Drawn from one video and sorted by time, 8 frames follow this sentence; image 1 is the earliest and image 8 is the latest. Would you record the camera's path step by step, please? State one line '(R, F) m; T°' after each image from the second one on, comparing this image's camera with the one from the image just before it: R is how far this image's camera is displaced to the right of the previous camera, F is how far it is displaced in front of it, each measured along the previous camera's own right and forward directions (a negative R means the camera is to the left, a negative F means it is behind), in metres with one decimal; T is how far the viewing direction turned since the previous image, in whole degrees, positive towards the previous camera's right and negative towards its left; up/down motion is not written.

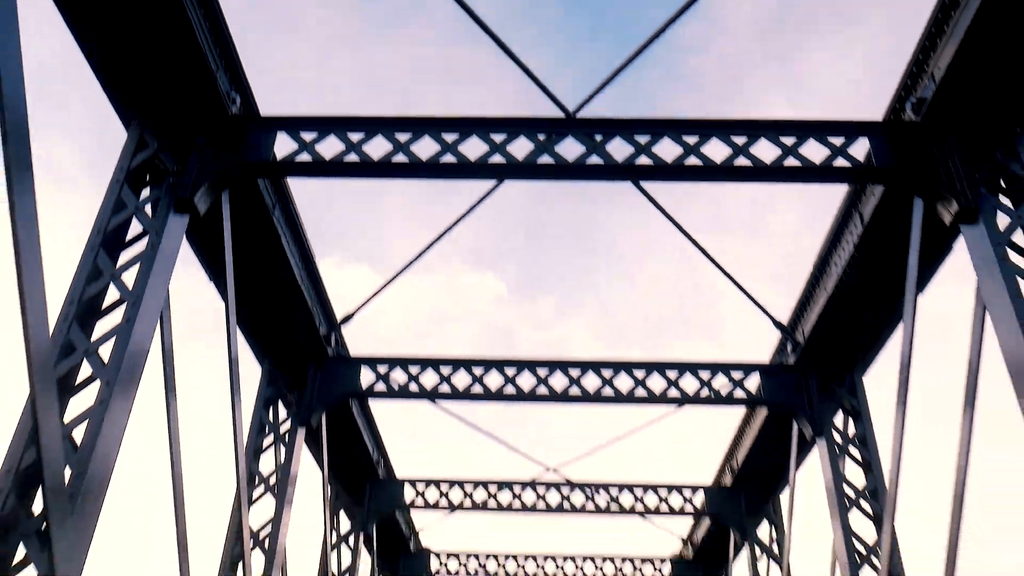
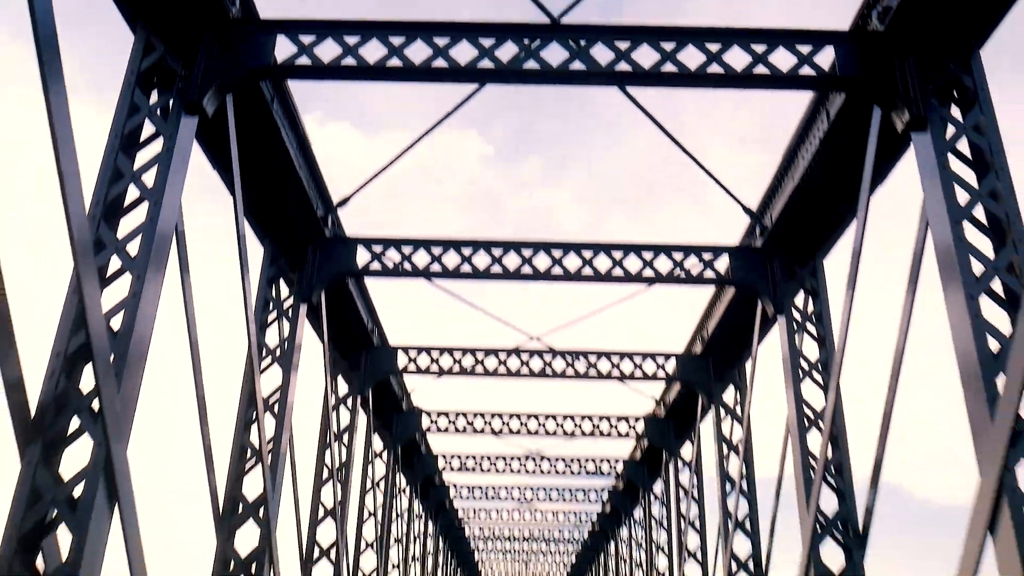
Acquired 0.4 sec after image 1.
(0.0, -0.6) m; +1°
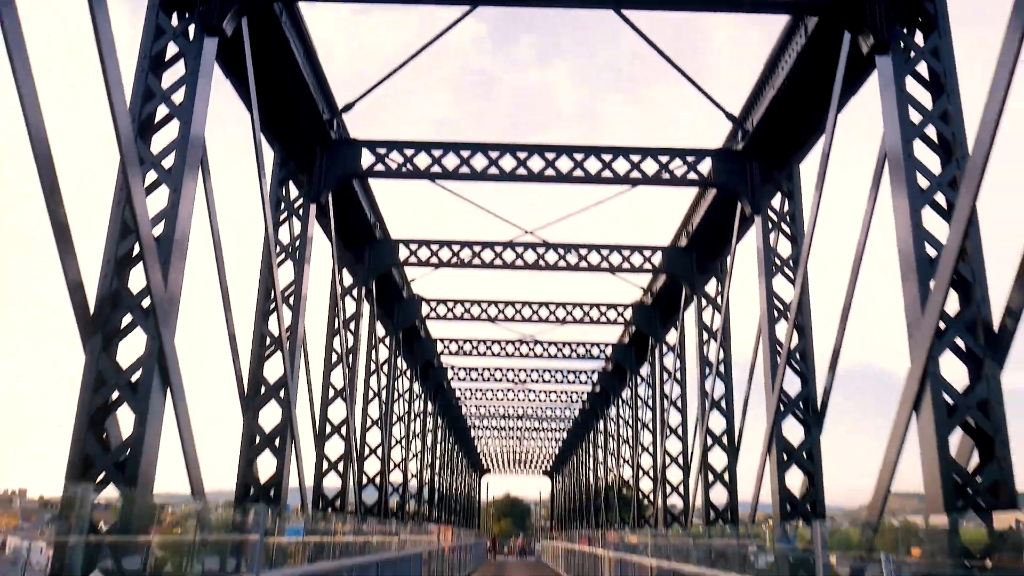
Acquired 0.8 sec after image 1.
(0.0, -0.7) m; 0°
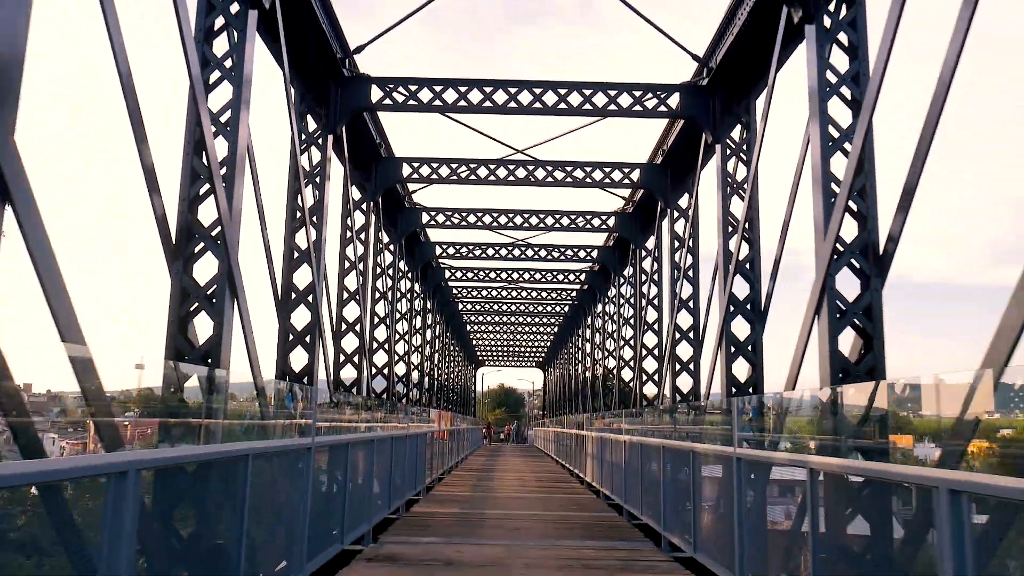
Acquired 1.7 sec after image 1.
(0.0, -1.6) m; 0°
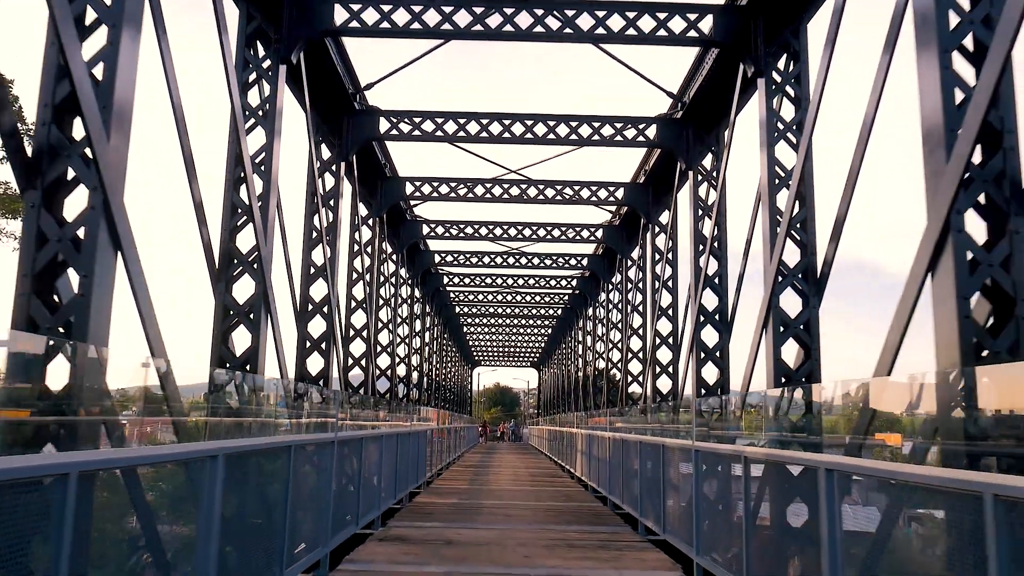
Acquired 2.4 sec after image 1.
(0.0, -1.3) m; 0°
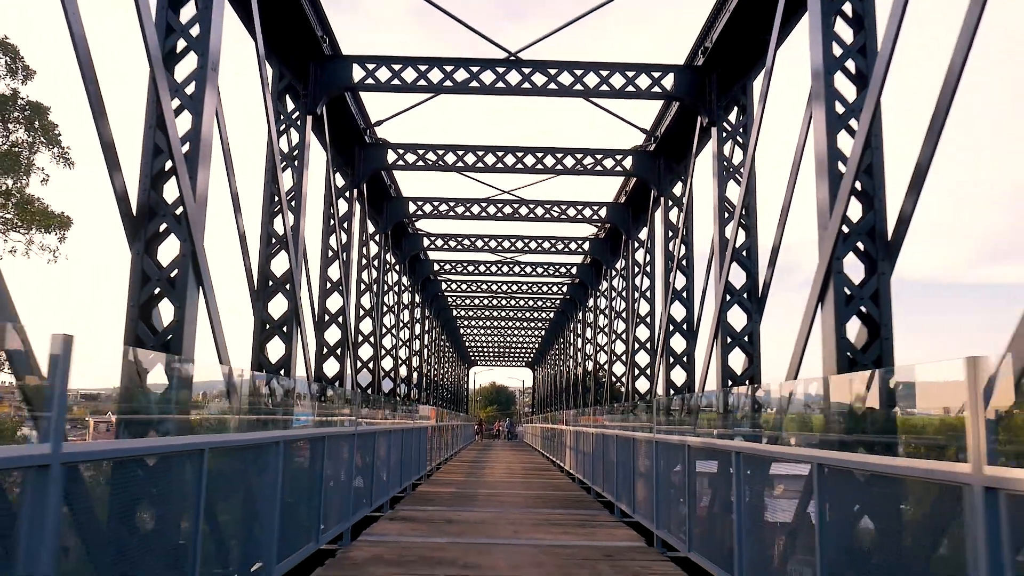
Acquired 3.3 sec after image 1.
(+0.1, -1.7) m; 0°
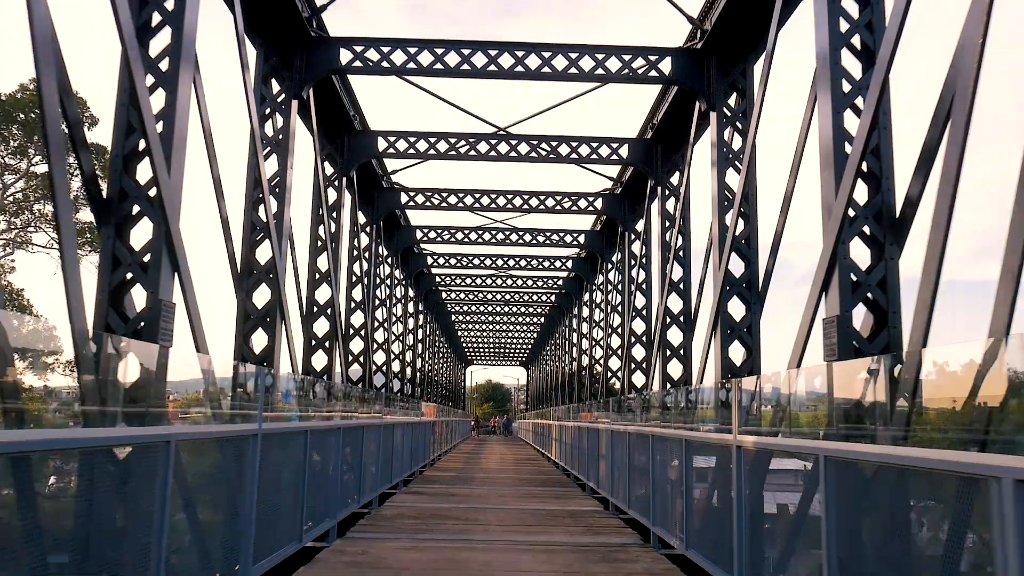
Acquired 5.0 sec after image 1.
(+0.1, -3.2) m; 0°
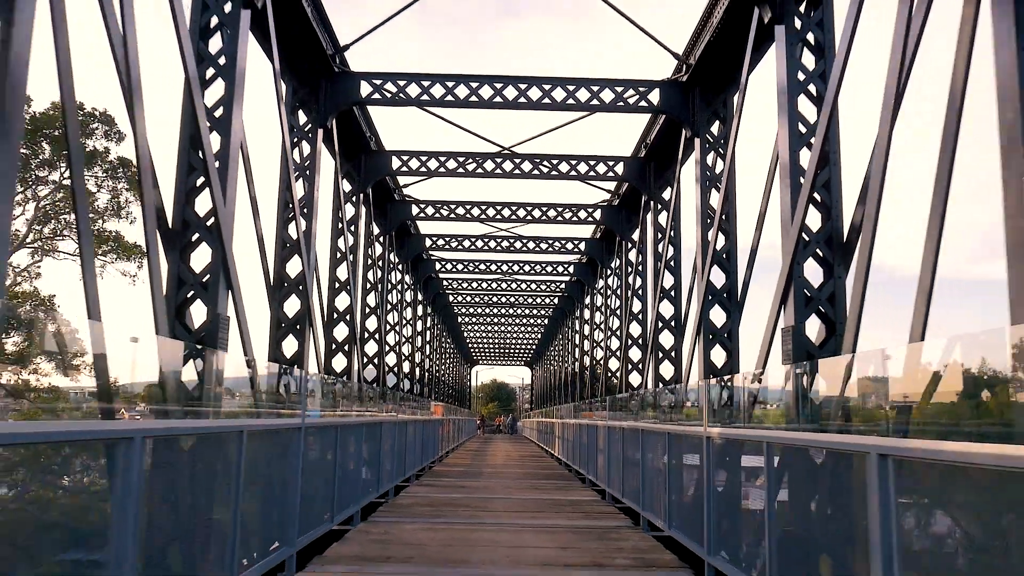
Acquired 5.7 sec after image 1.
(0.0, -1.2) m; 0°
